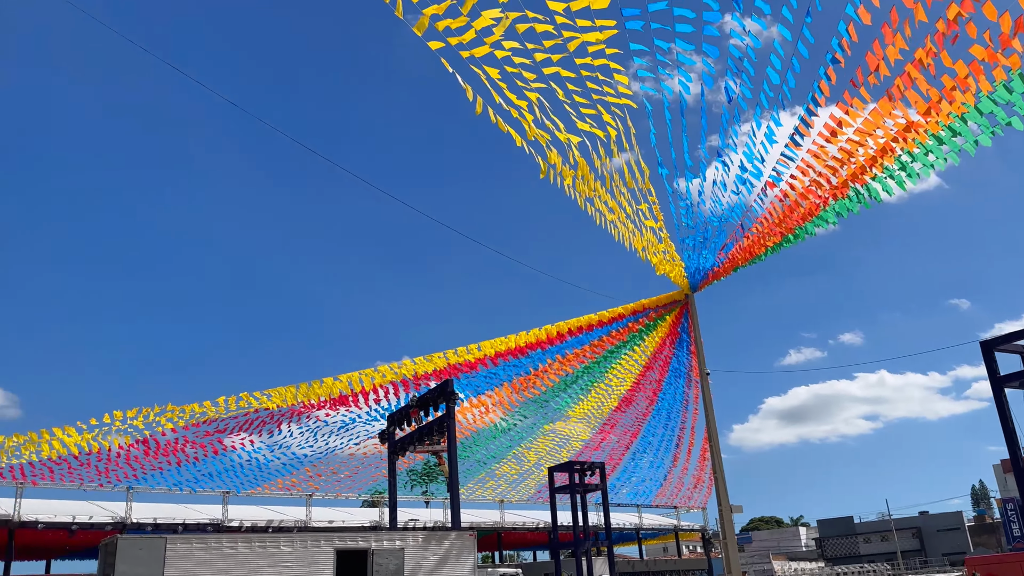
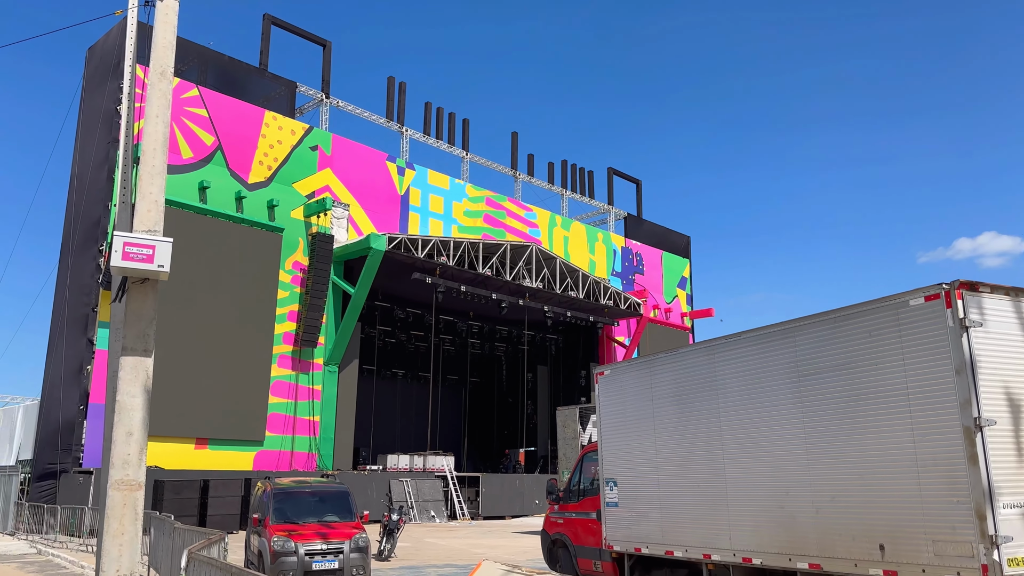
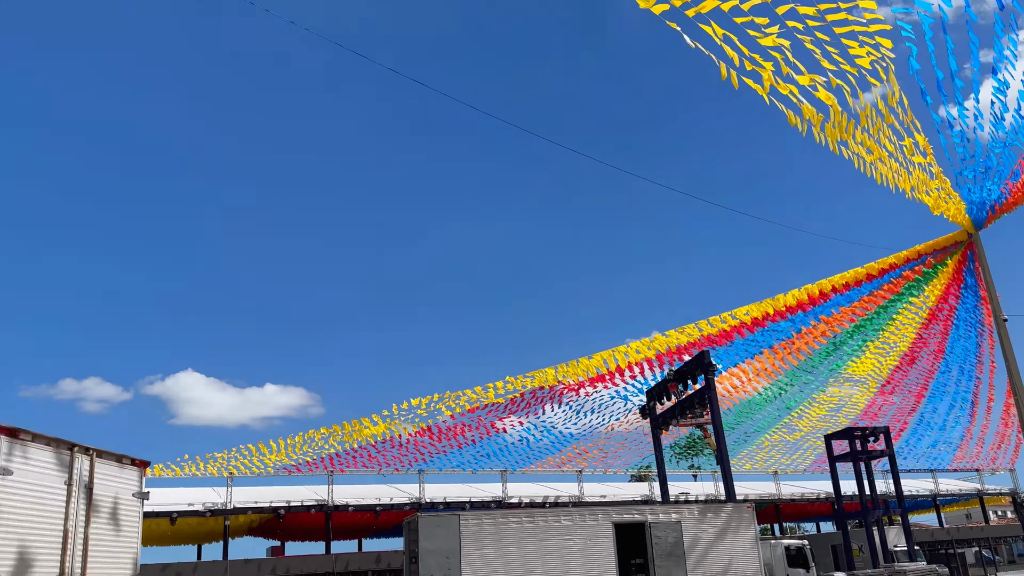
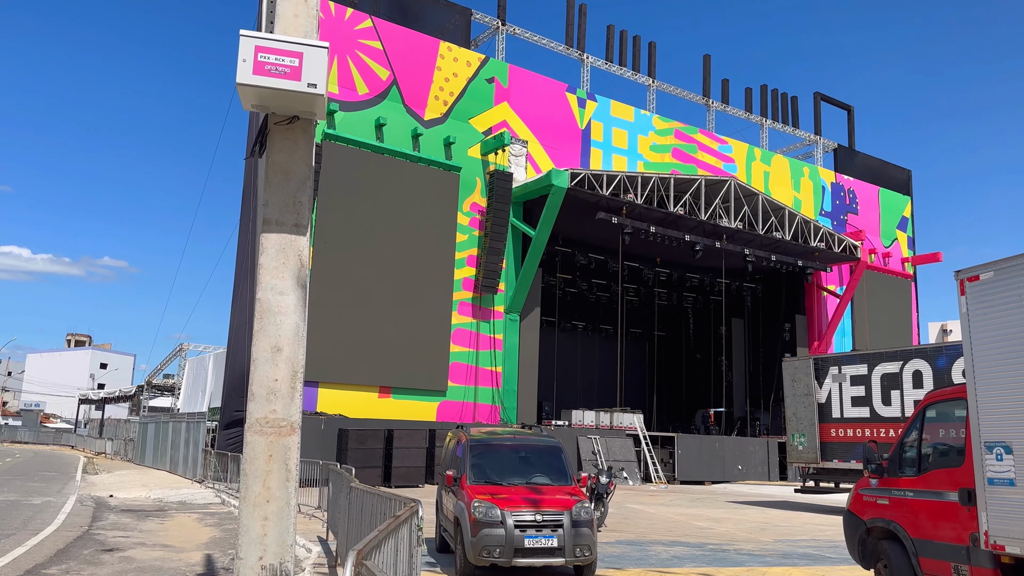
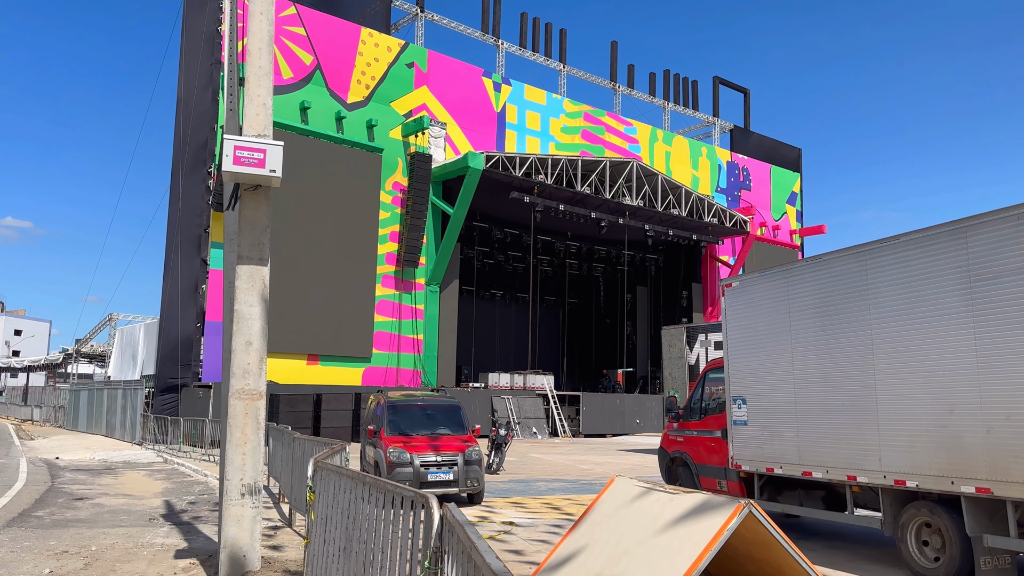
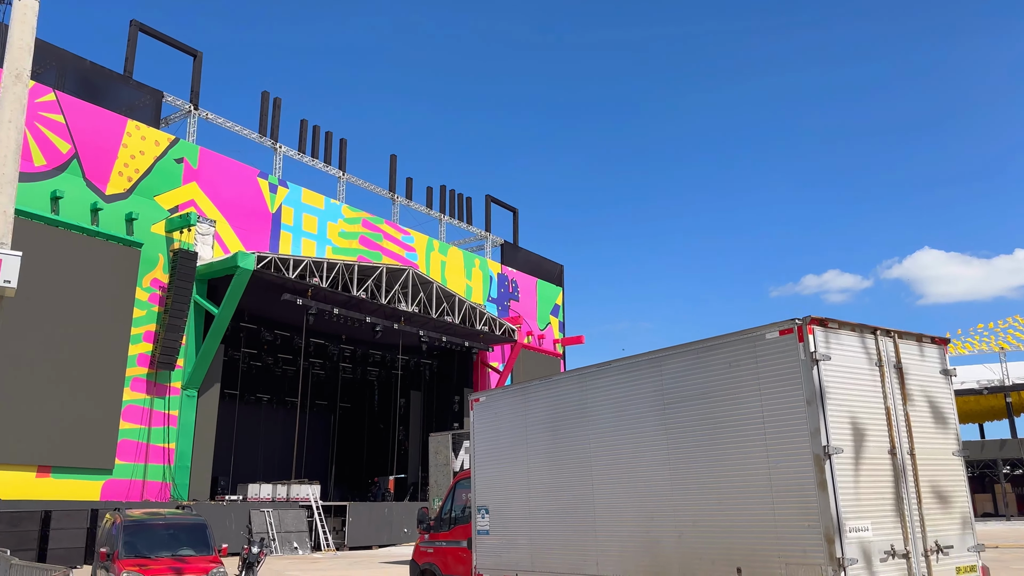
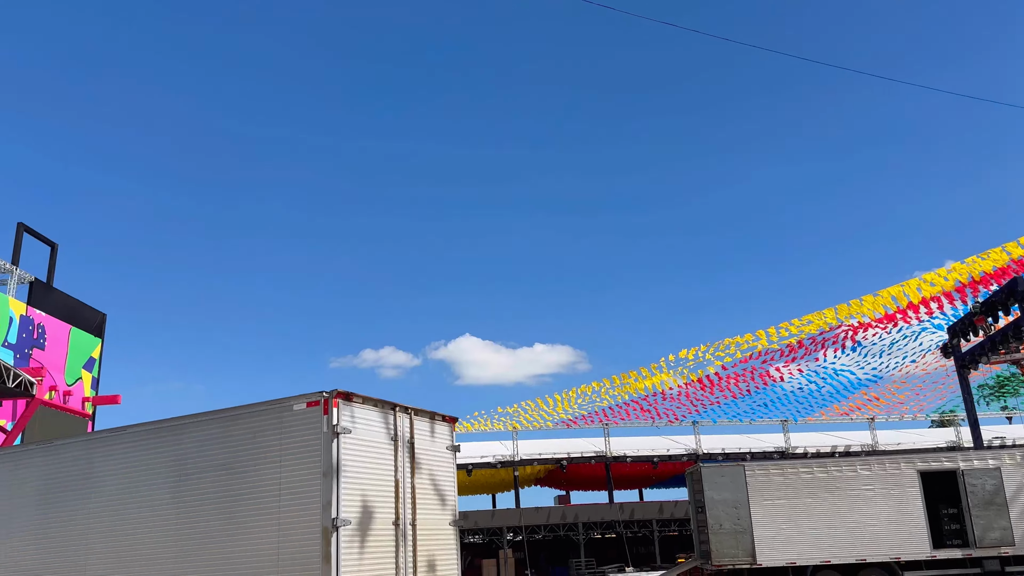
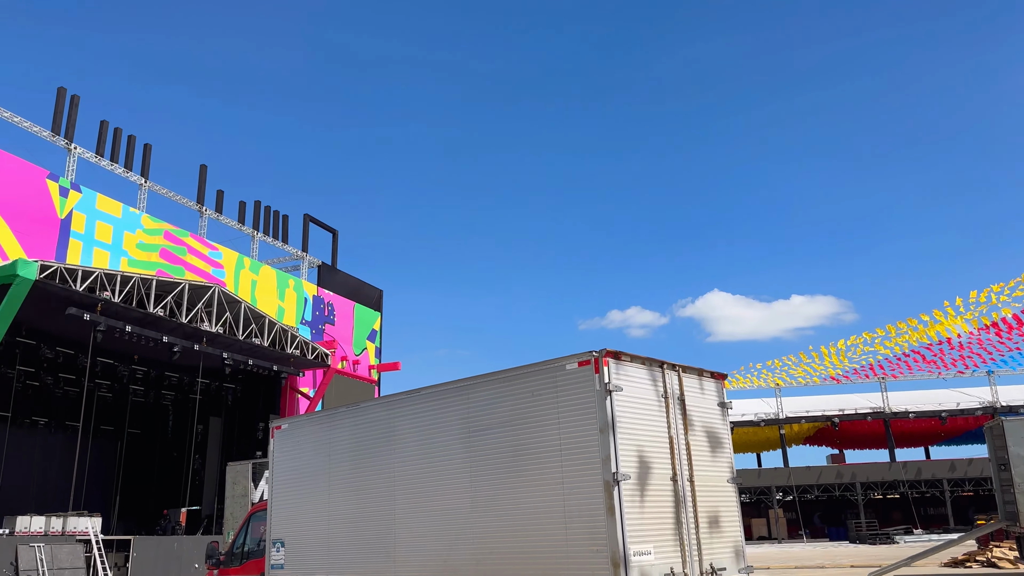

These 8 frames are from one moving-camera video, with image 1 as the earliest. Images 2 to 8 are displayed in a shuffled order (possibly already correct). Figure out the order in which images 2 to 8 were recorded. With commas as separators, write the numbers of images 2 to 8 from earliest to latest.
3, 7, 8, 6, 2, 5, 4
